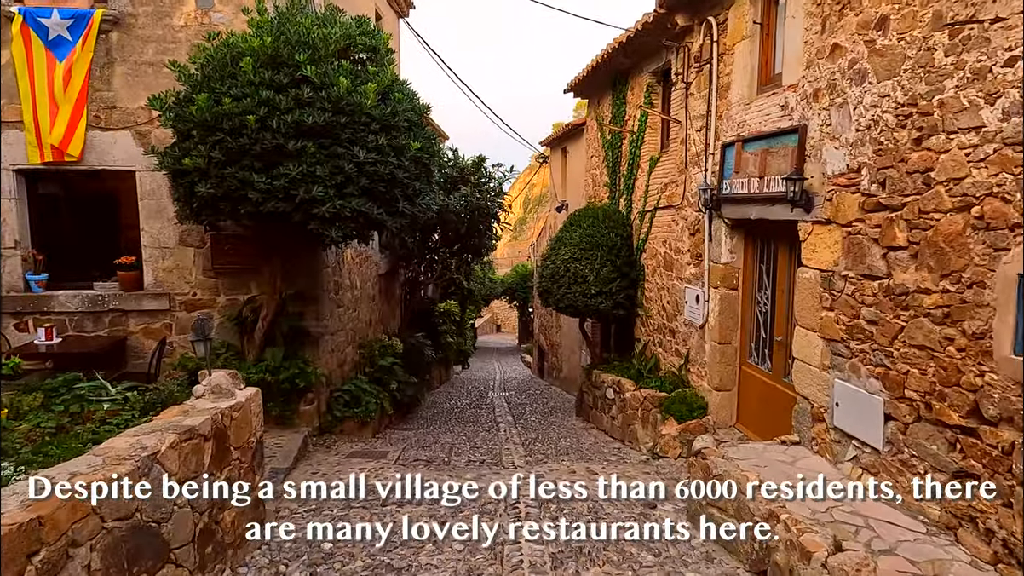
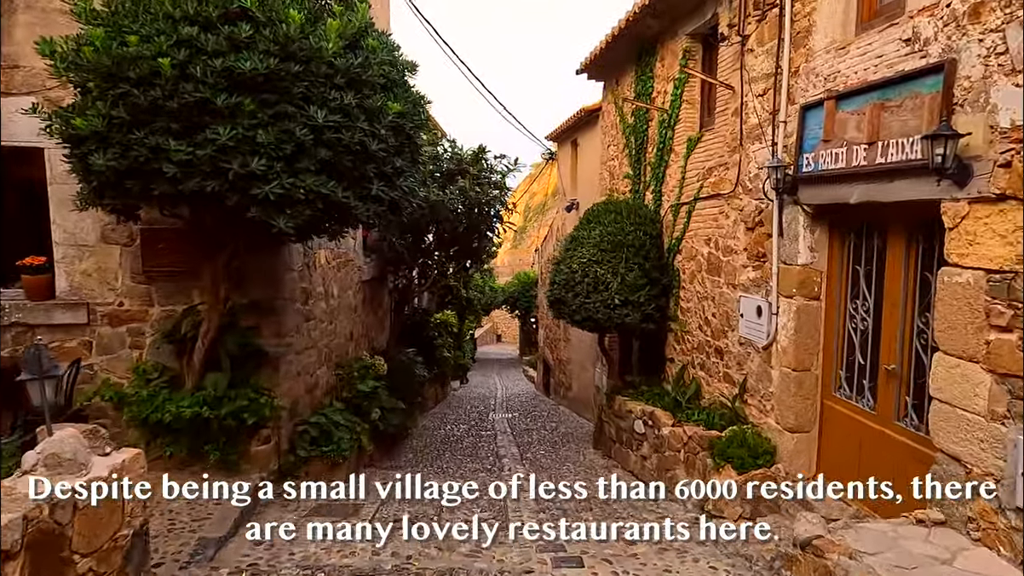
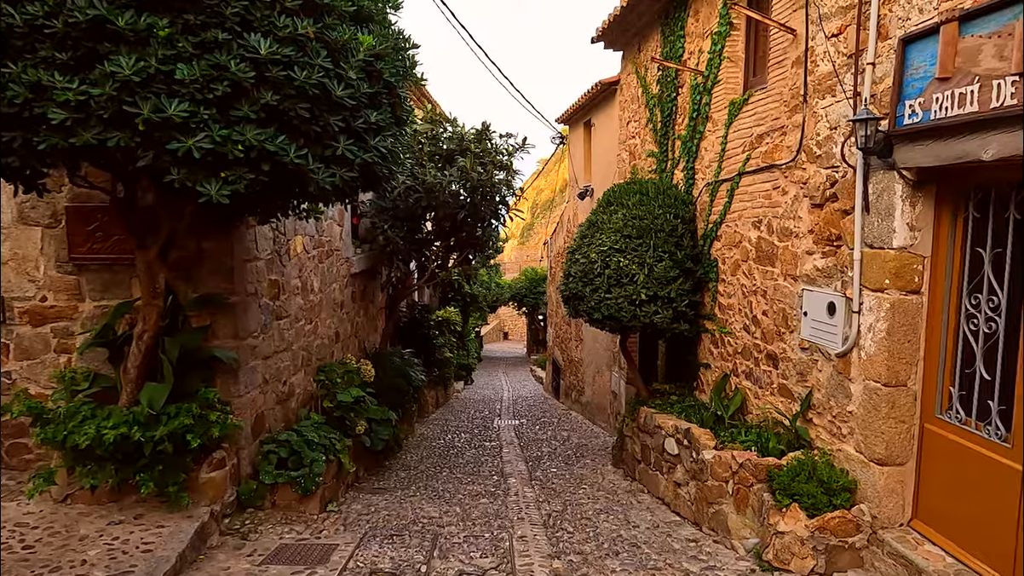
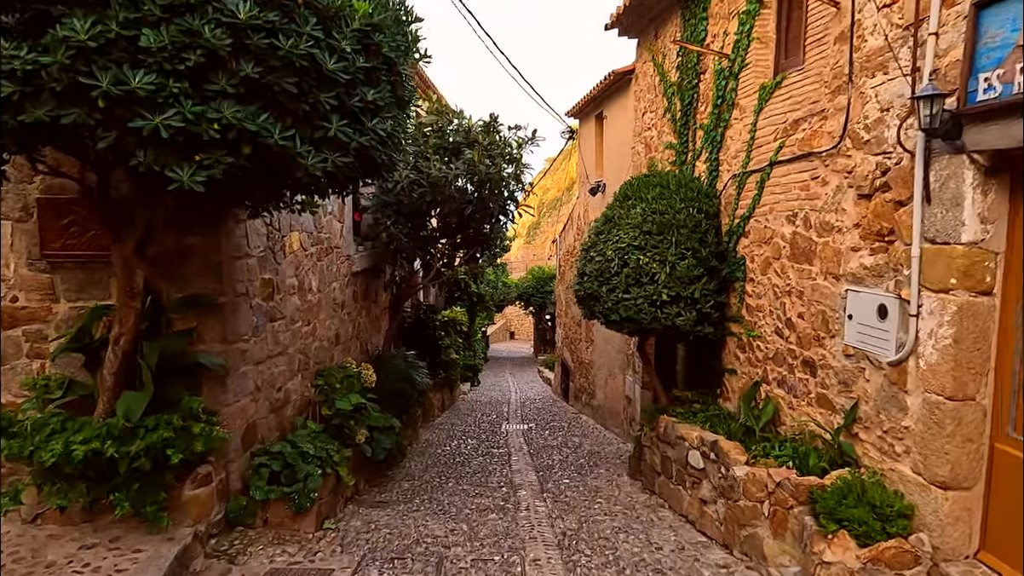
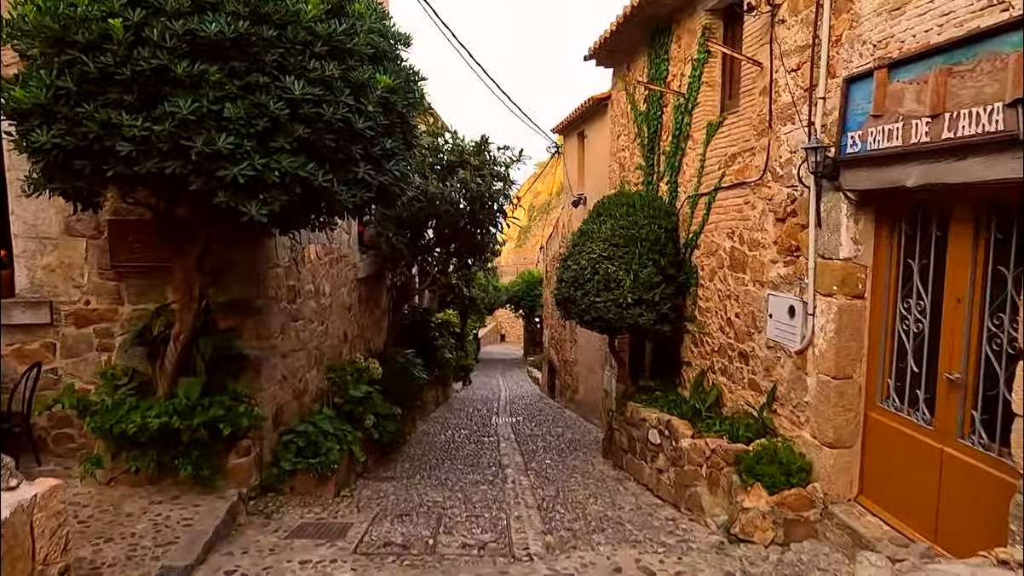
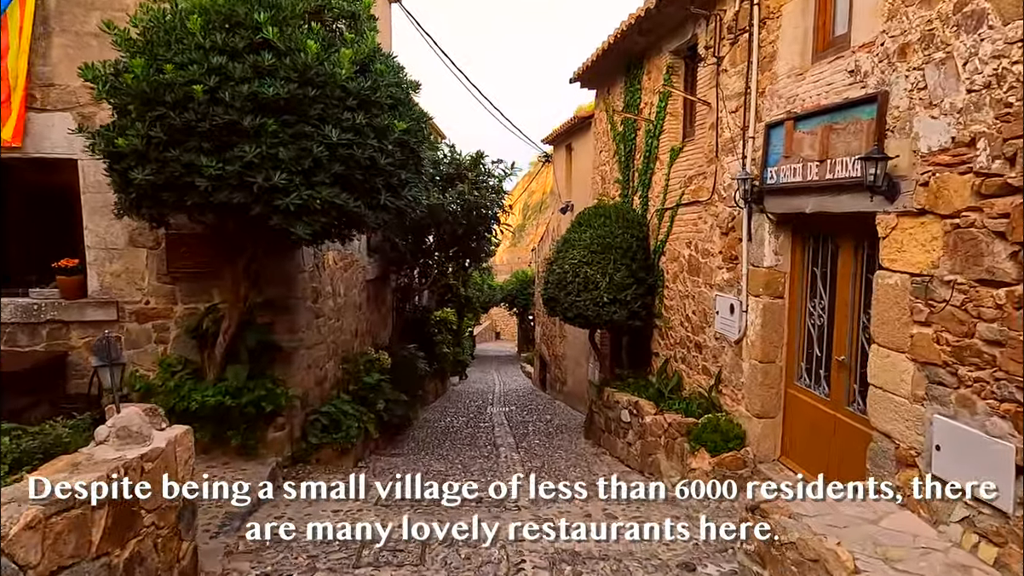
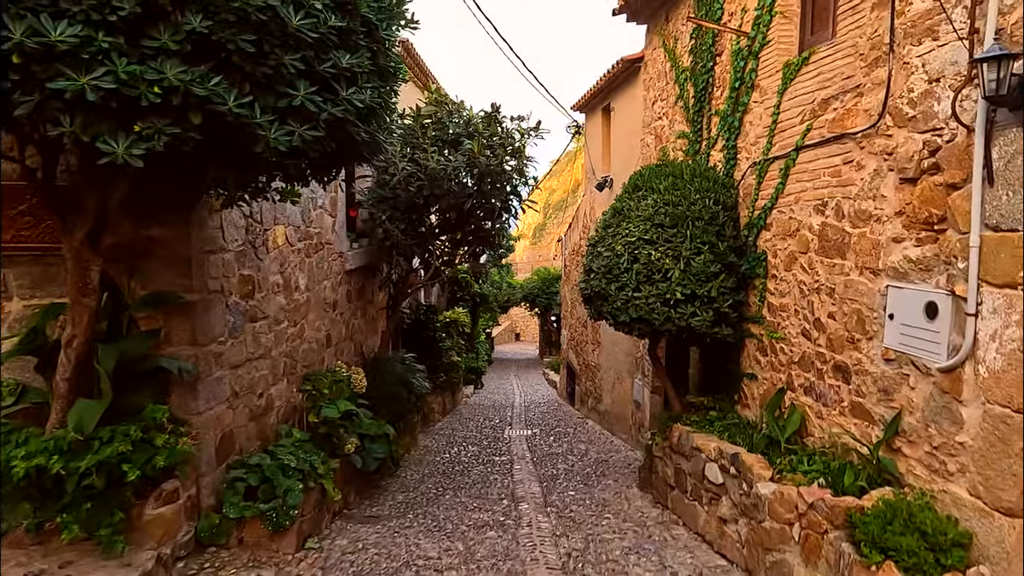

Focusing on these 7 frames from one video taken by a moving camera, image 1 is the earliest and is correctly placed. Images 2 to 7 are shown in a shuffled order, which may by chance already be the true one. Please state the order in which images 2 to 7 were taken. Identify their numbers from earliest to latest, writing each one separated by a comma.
6, 2, 5, 3, 4, 7
